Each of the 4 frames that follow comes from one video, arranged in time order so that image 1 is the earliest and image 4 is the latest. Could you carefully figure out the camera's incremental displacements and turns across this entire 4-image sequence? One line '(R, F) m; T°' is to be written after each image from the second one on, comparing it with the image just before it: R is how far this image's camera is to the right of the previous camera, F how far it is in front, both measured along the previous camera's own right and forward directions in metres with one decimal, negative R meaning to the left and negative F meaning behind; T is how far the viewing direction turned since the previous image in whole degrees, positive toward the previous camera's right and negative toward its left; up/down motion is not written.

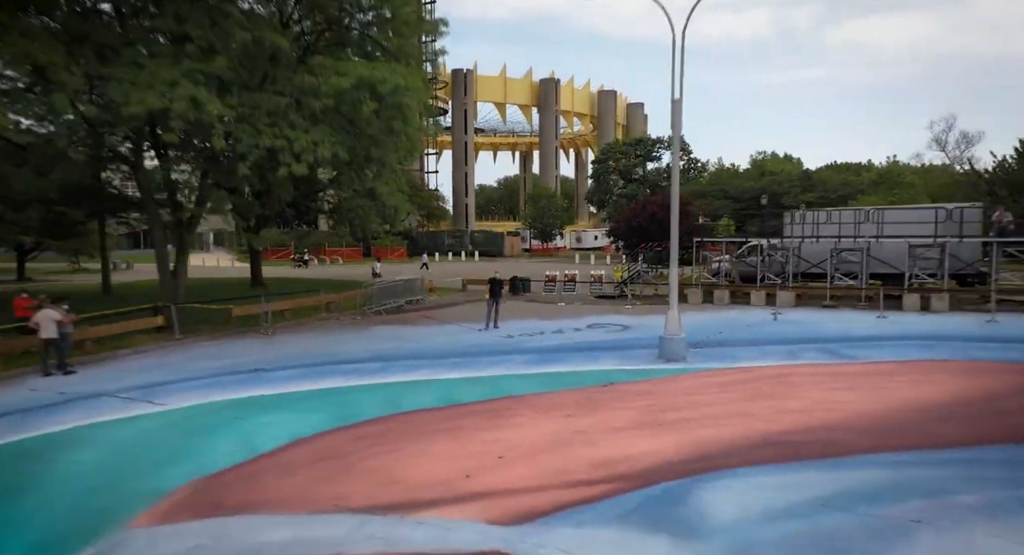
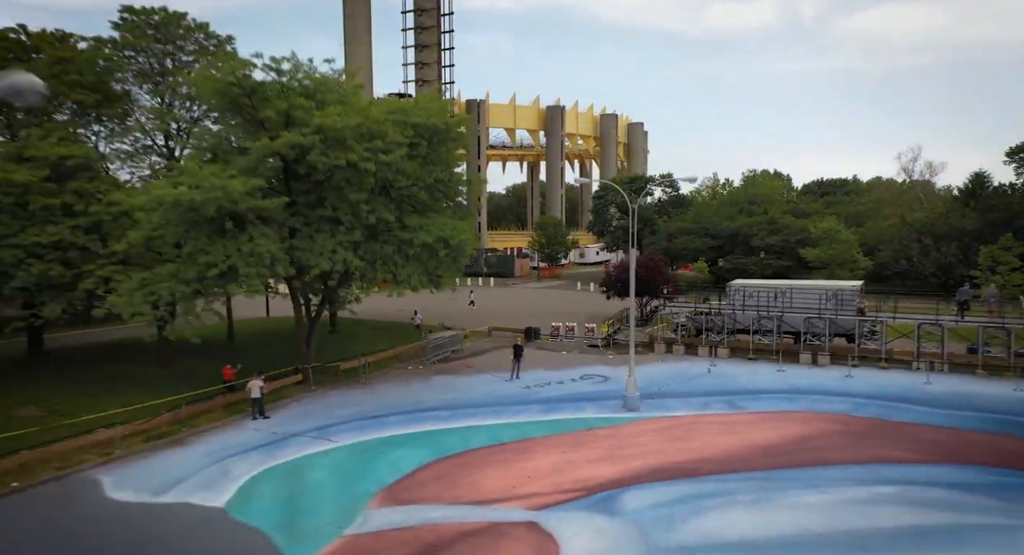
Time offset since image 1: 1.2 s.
(-0.4, -8.6) m; 0°
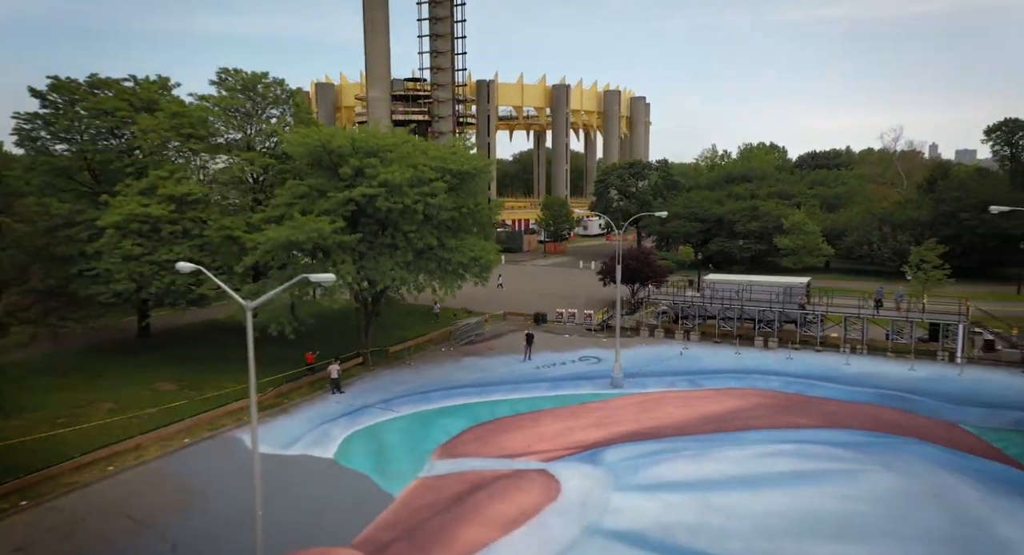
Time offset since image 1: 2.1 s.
(-0.4, -6.9) m; 0°
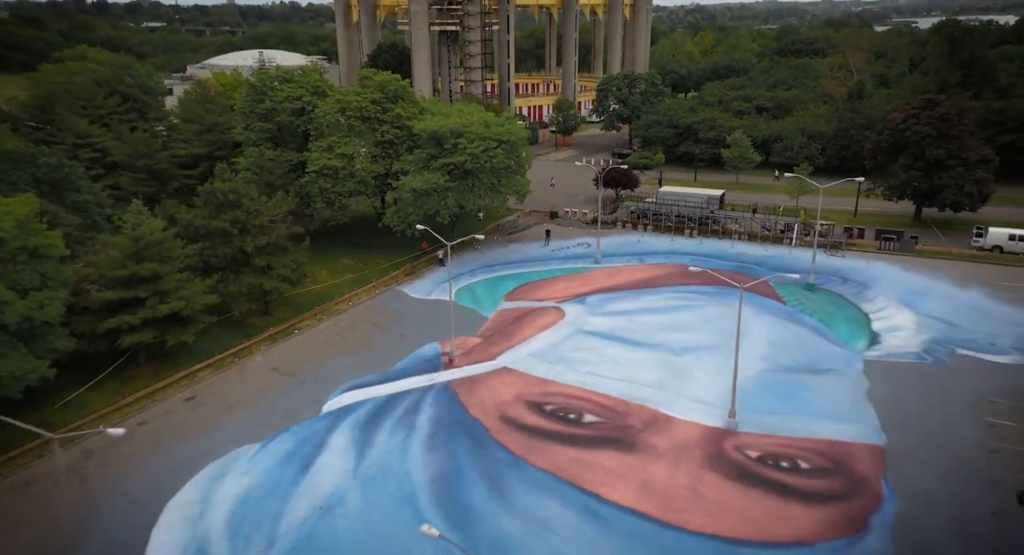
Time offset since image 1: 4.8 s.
(-1.4, -22.5) m; -1°
